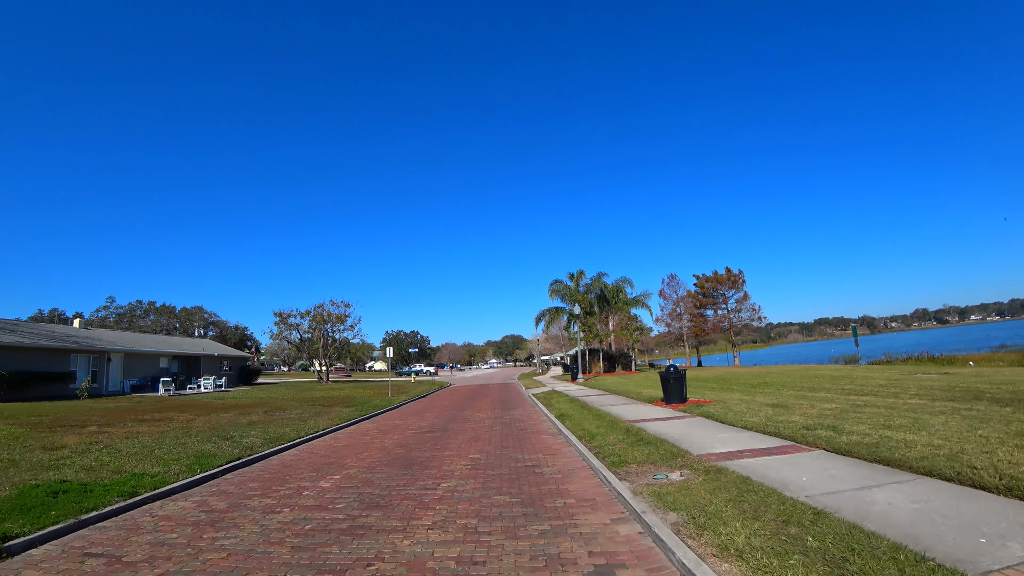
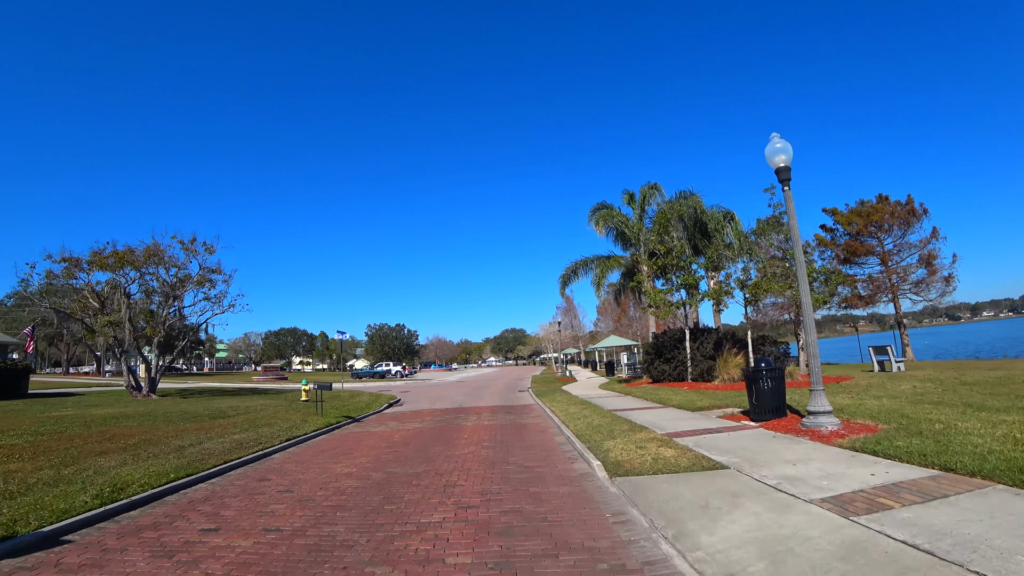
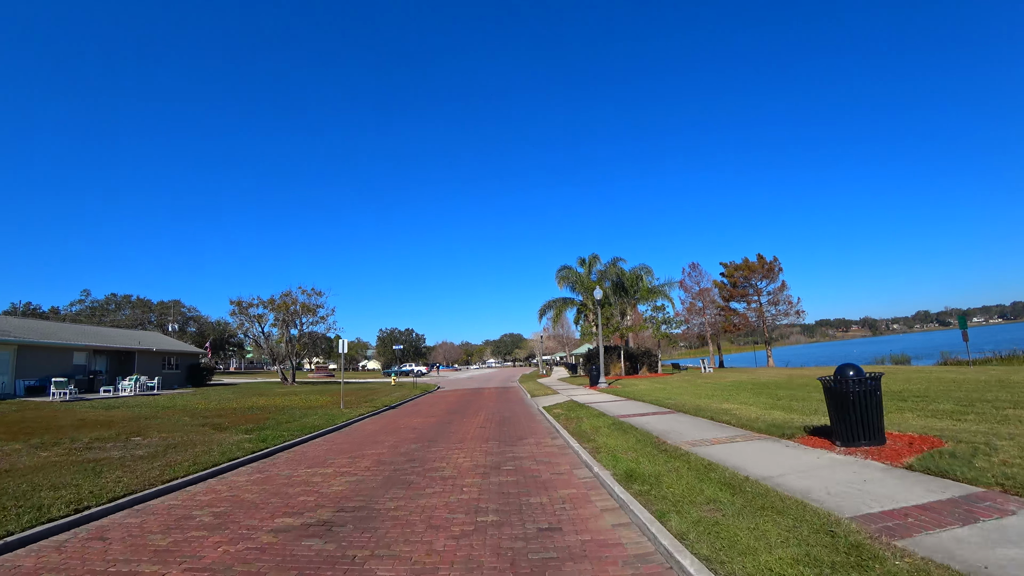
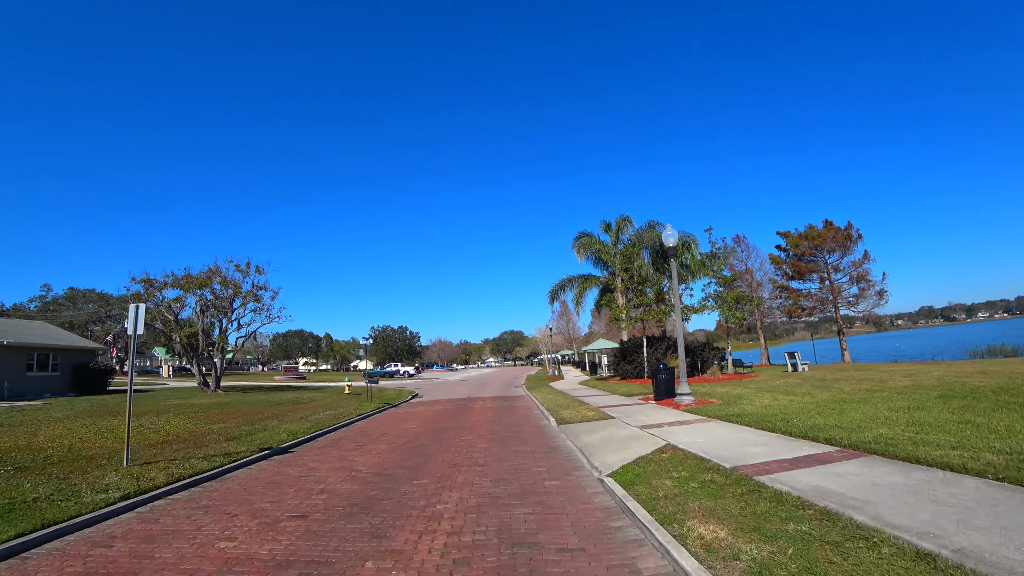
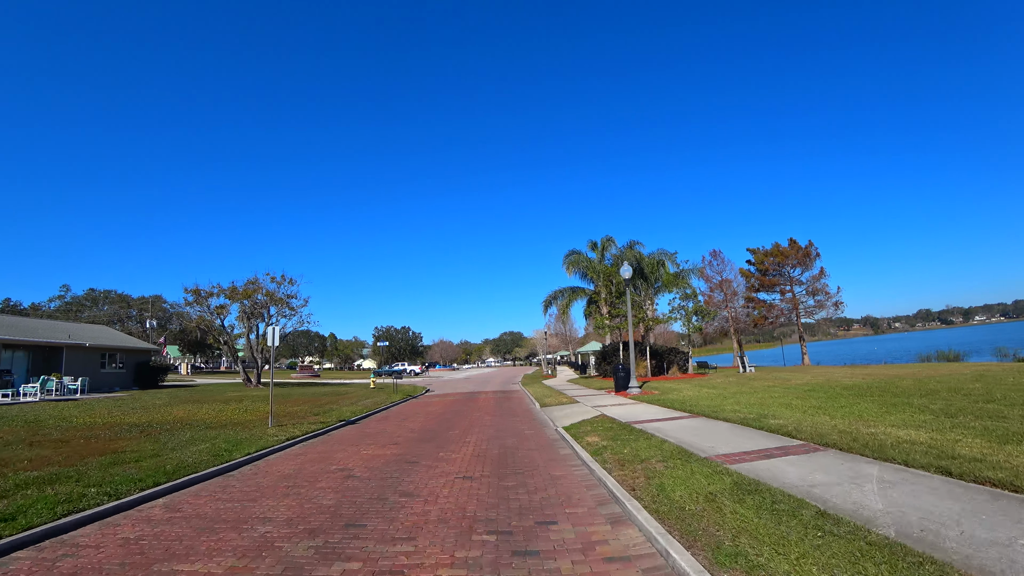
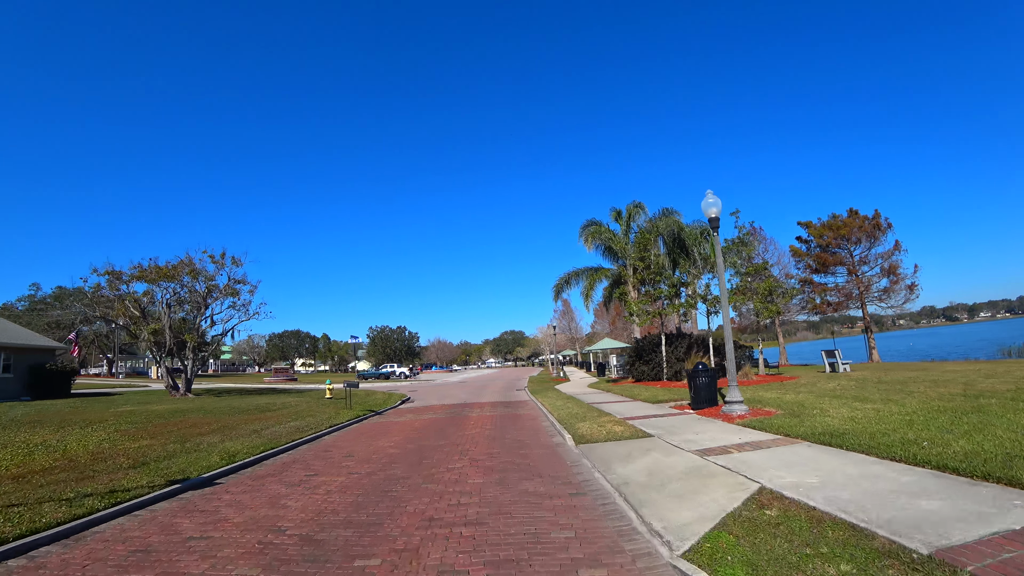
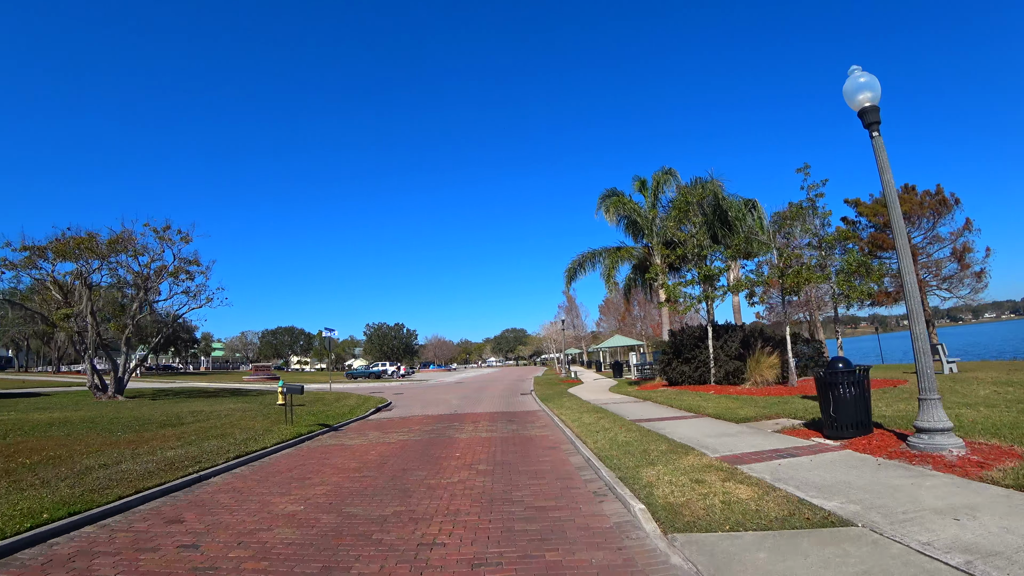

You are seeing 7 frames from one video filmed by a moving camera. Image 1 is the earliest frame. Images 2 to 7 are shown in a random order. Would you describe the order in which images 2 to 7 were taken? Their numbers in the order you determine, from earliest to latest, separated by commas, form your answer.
3, 5, 4, 6, 2, 7
